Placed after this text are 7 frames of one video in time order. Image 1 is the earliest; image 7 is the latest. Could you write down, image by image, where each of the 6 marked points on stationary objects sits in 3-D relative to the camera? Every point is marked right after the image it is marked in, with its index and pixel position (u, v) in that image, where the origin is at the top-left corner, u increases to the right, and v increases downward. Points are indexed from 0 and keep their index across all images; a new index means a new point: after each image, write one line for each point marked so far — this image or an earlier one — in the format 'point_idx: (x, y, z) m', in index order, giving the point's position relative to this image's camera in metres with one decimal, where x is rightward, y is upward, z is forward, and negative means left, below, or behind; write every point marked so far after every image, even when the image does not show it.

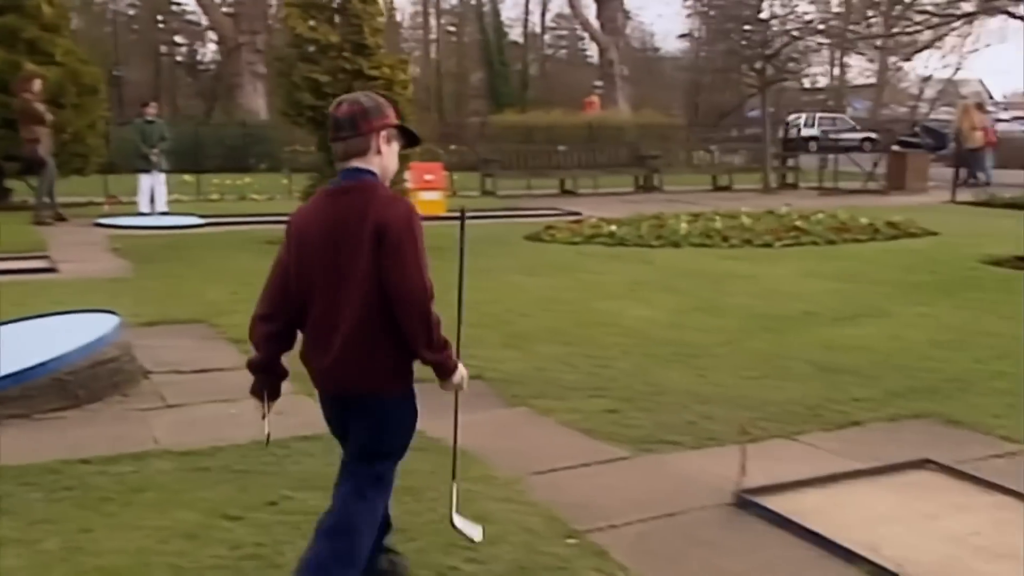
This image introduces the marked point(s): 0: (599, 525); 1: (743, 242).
0: (+0.4, -1.0, +4.5) m
1: (+3.2, +0.6, +14.1) m
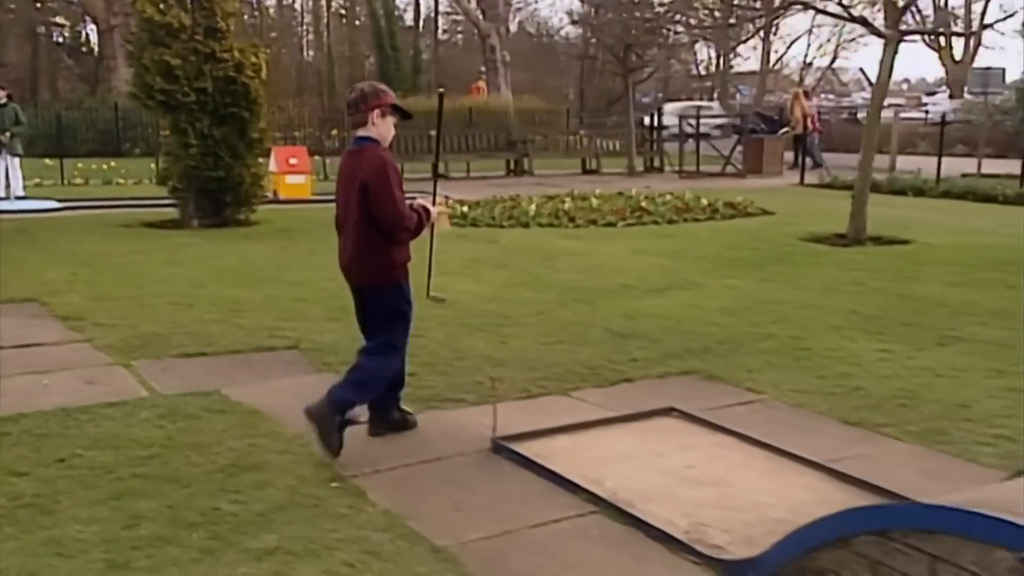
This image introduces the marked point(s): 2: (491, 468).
0: (-0.7, -0.9, +5.0) m
1: (+1.1, +0.9, +14.8) m
2: (-0.1, -0.9, +5.0) m
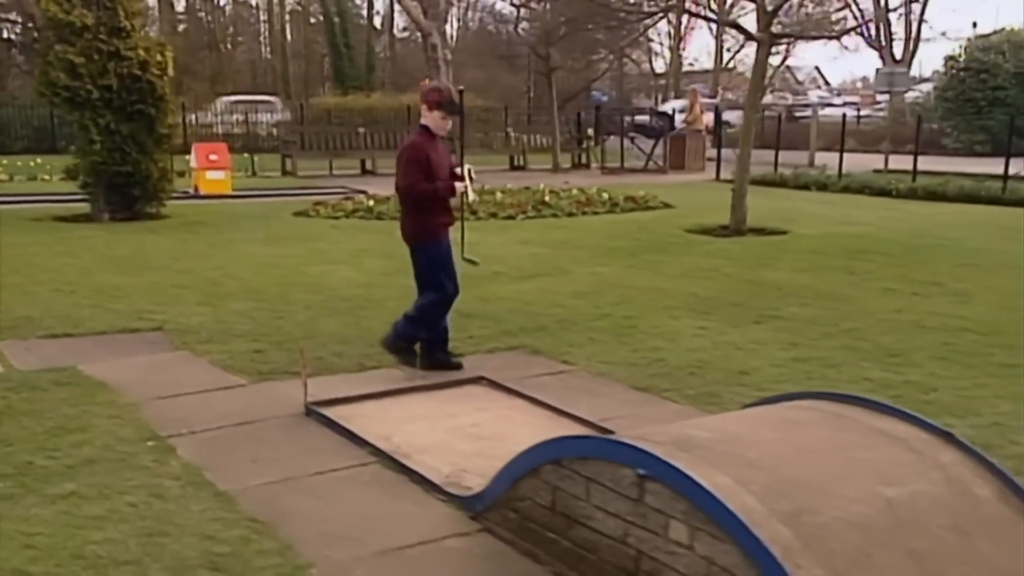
0: (-1.8, -0.8, +5.5) m
1: (-0.4, +1.1, +15.4) m
2: (-1.1, -0.7, +5.5) m
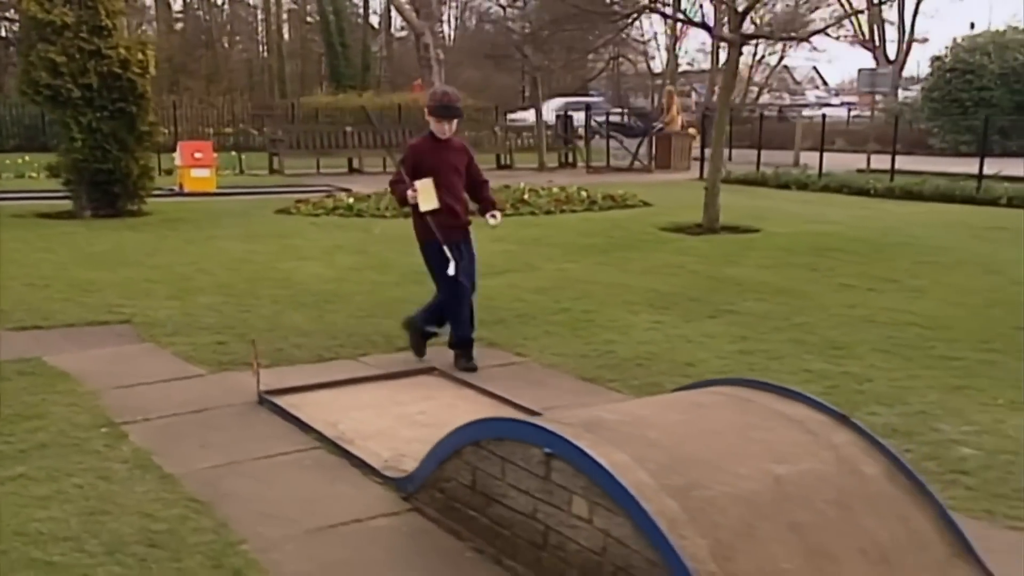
0: (-2.1, -0.7, +5.7) m
1: (-0.7, +1.1, +15.6) m
2: (-1.5, -0.7, +5.7) m
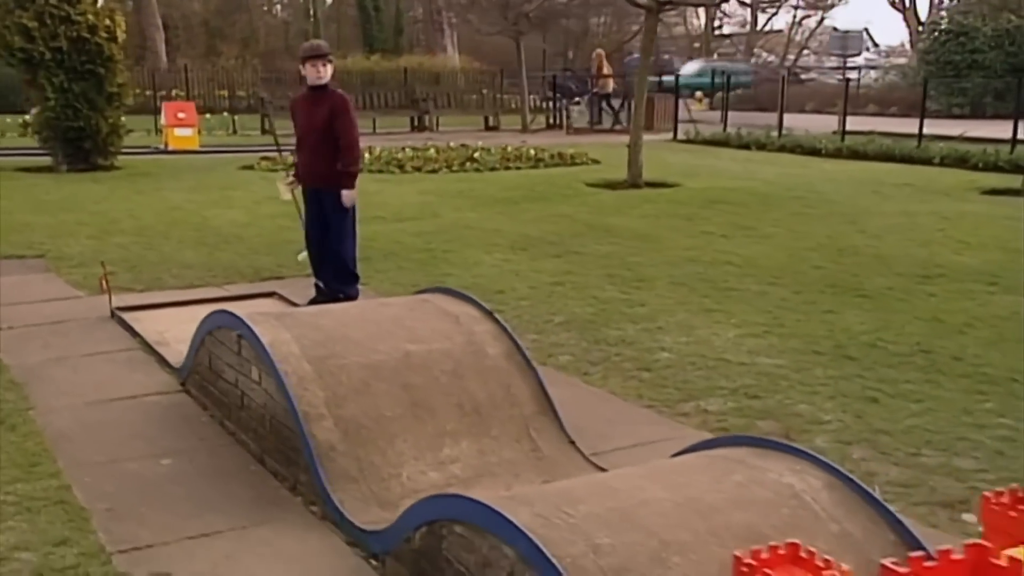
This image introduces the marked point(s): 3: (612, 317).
0: (-3.3, -0.3, +6.8) m
1: (-1.6, +1.9, +16.6) m
2: (-2.7, -0.2, +6.8) m
3: (+0.7, -0.2, +6.8) m
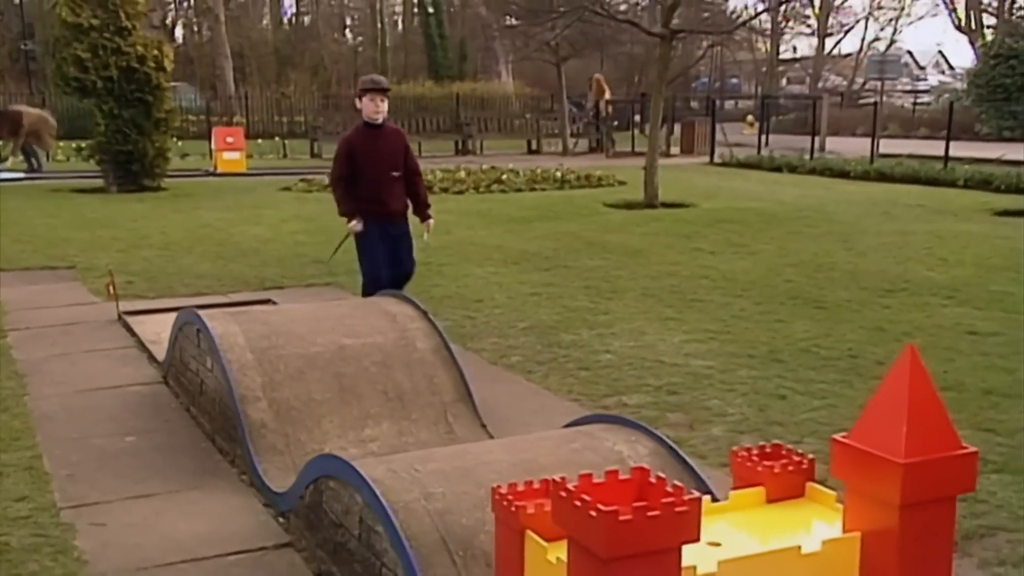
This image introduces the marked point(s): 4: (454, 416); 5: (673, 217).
0: (-3.6, -0.3, +7.5) m
1: (-1.2, +1.6, +17.2) m
2: (-2.9, -0.3, +7.5) m
3: (+0.4, -0.3, +7.3) m
4: (-0.3, -0.6, +4.9) m
5: (+2.2, +0.9, +13.7) m
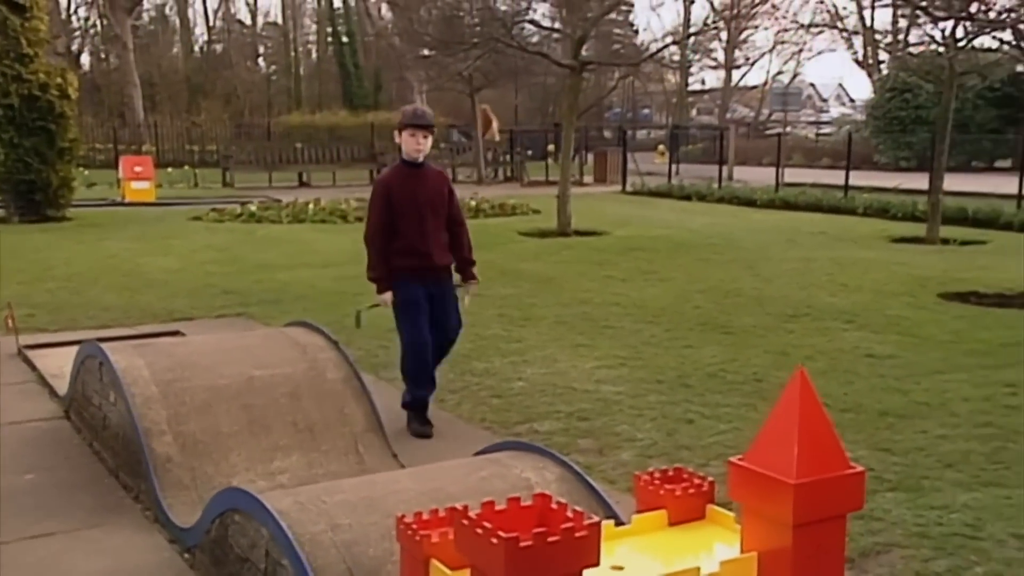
0: (-4.2, -0.5, +7.2) m
1: (-2.6, +1.1, +17.1) m
2: (-3.6, -0.5, +7.2) m
3: (-0.2, -0.5, +7.3) m
4: (-0.7, -0.7, +4.9) m
5: (+1.0, +0.6, +13.8) m
